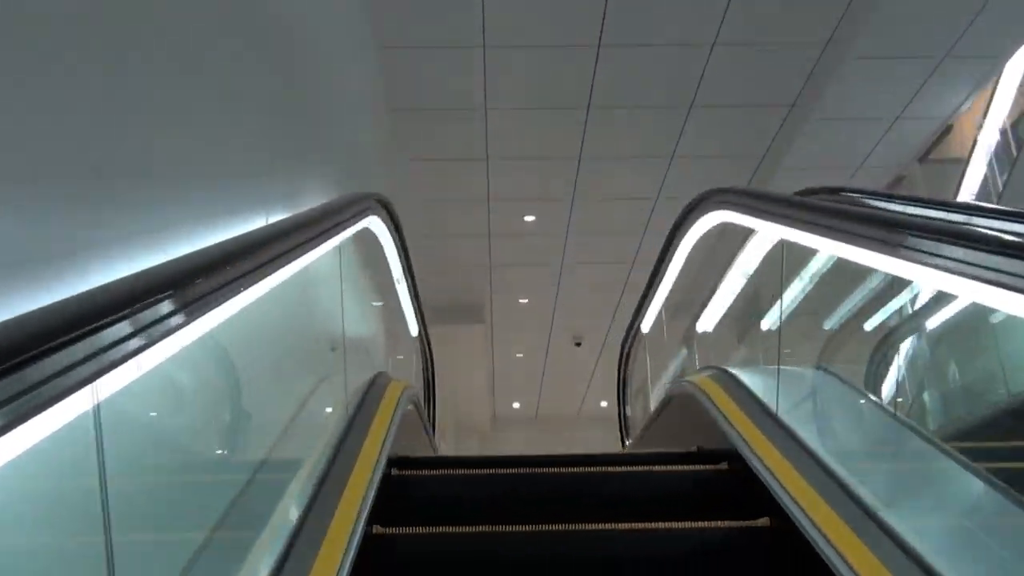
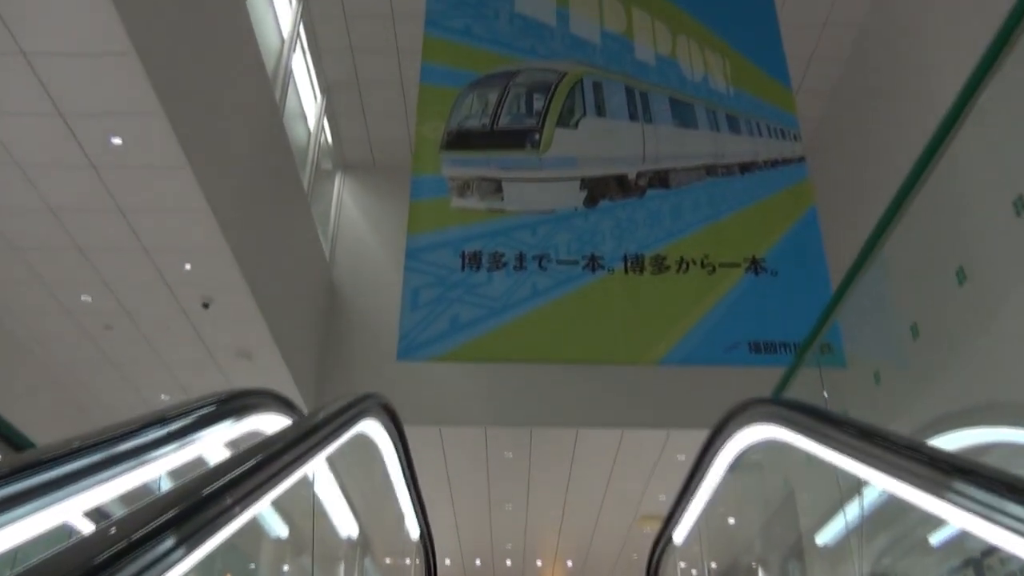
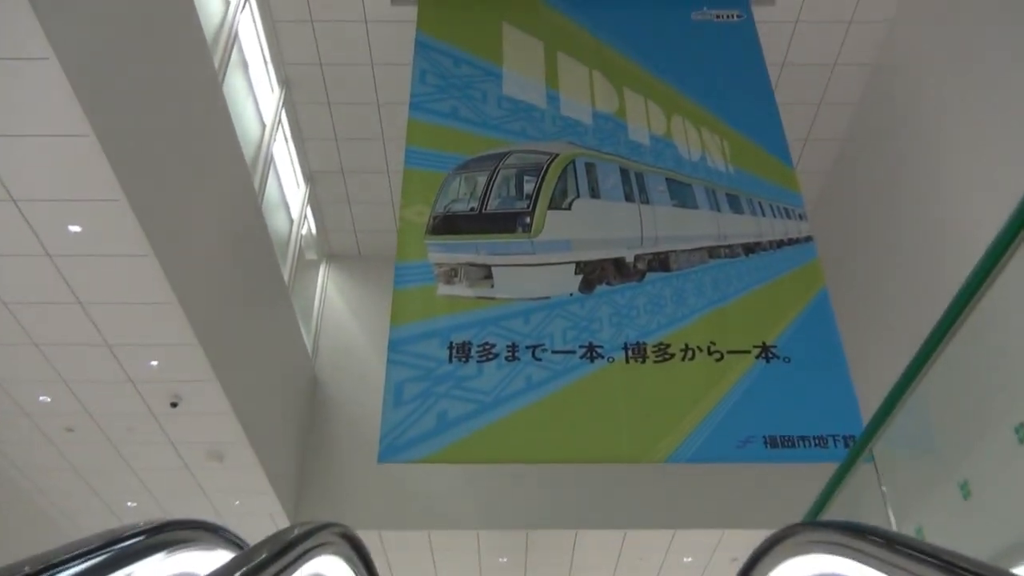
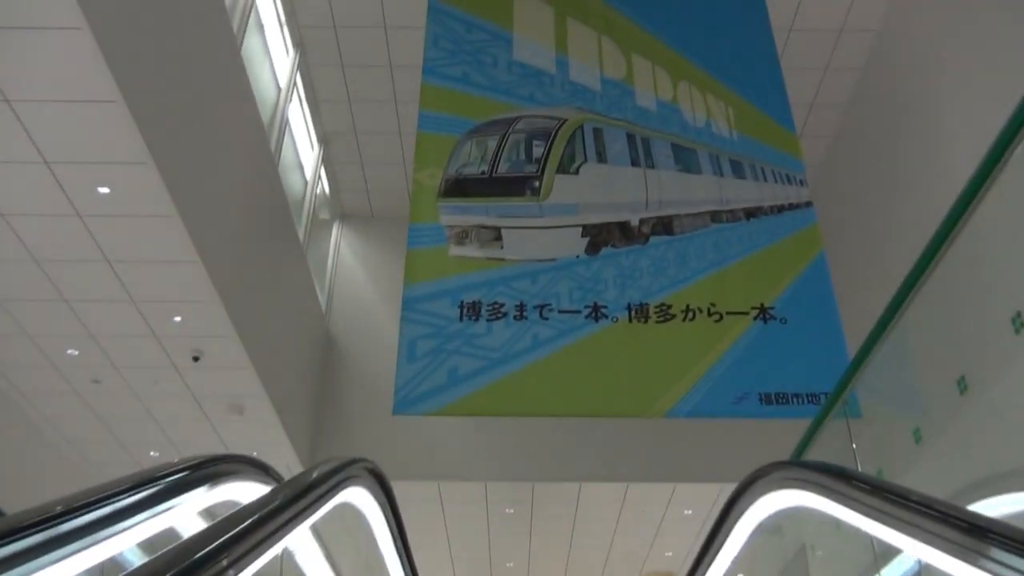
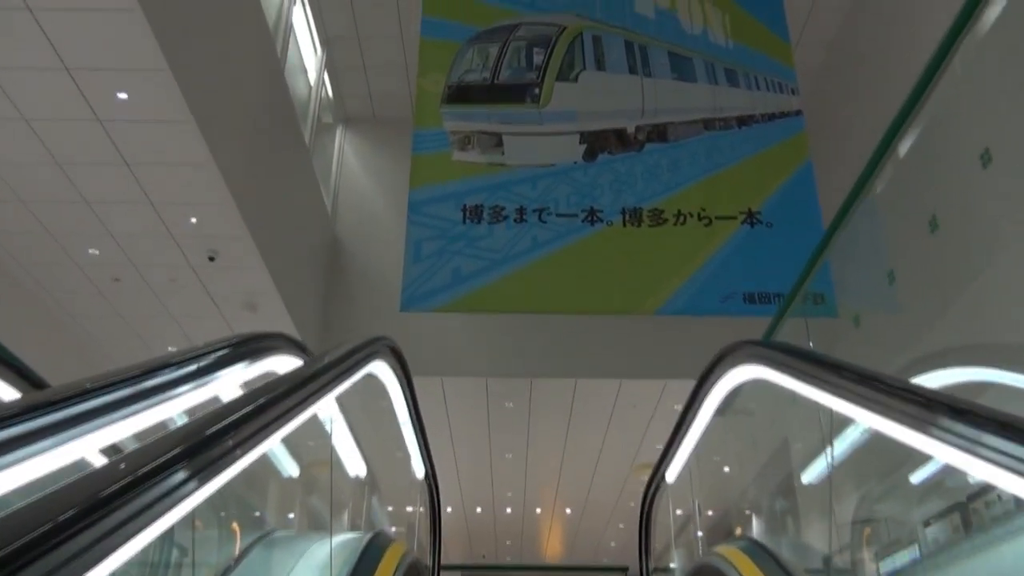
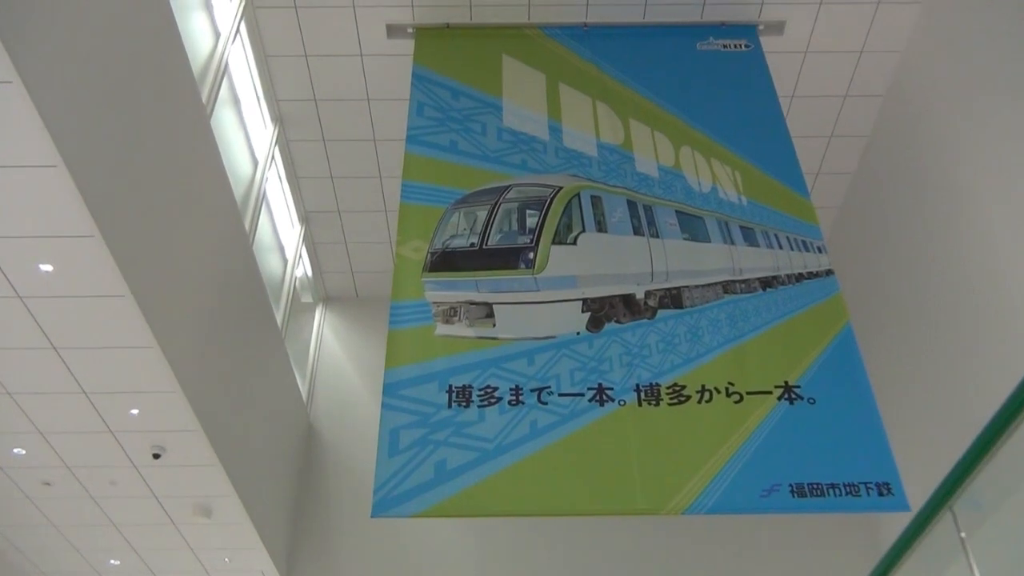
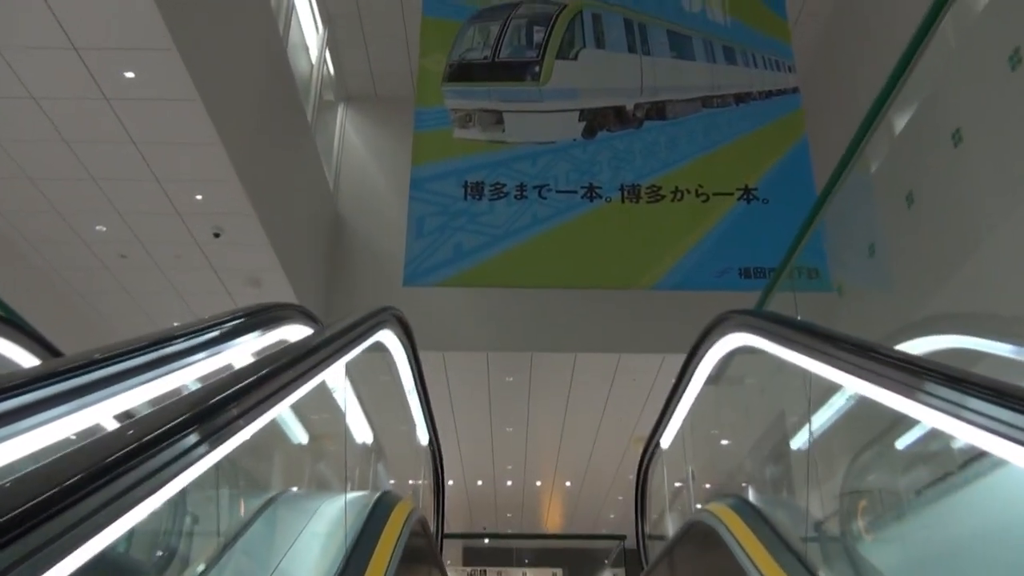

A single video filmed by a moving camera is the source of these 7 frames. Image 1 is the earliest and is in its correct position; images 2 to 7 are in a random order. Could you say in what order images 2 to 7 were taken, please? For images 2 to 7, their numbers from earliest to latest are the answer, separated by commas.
7, 5, 2, 4, 3, 6
